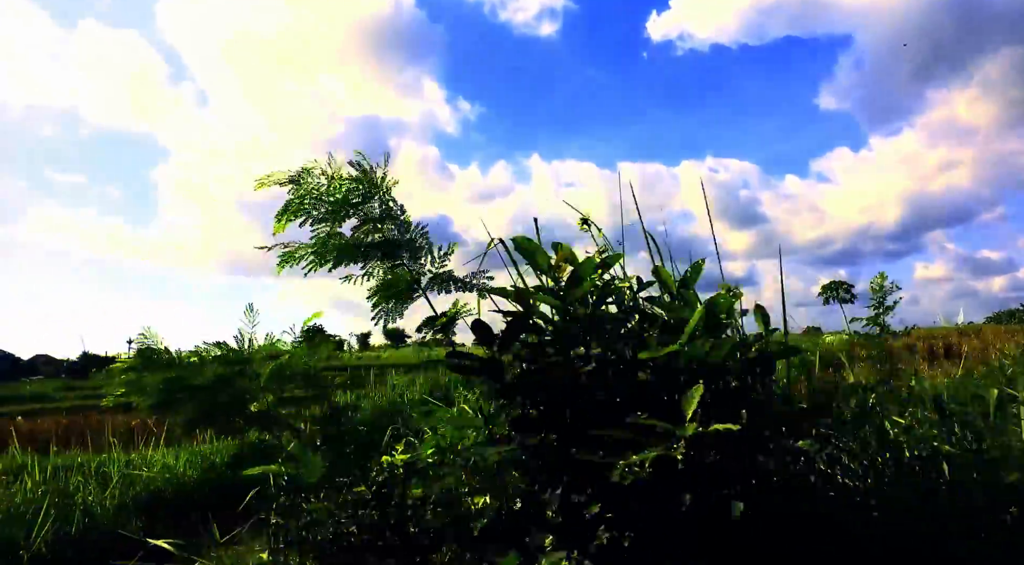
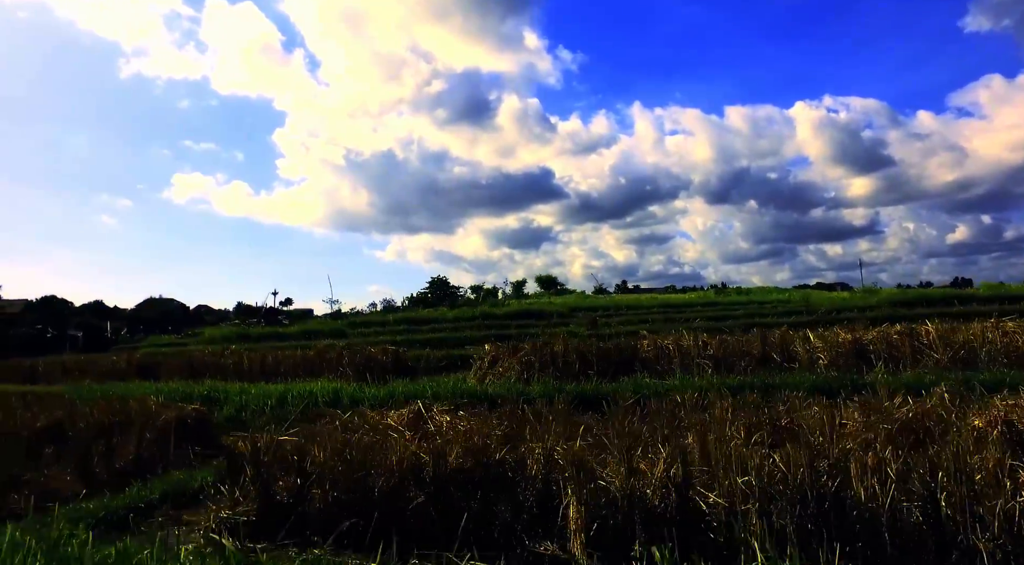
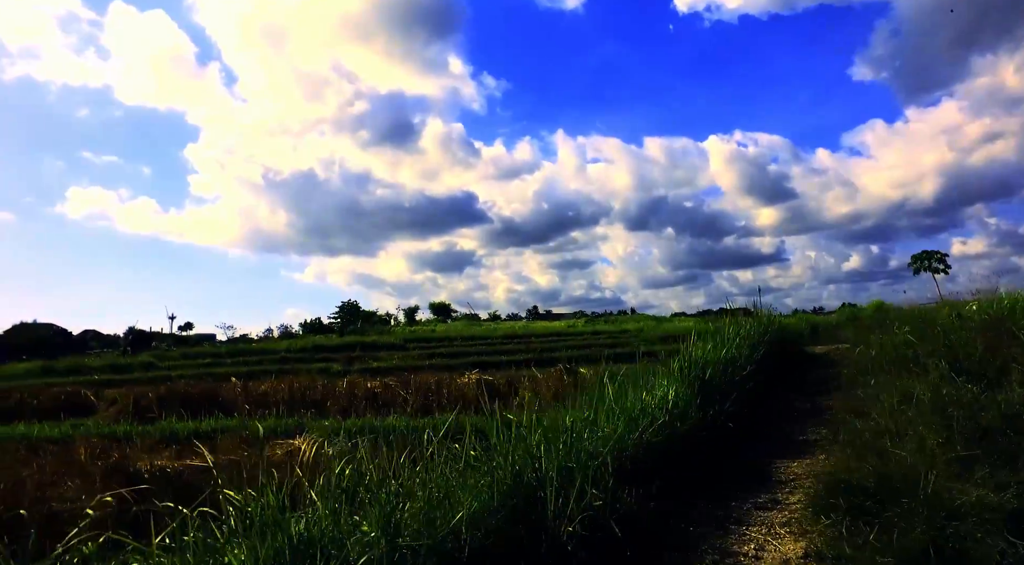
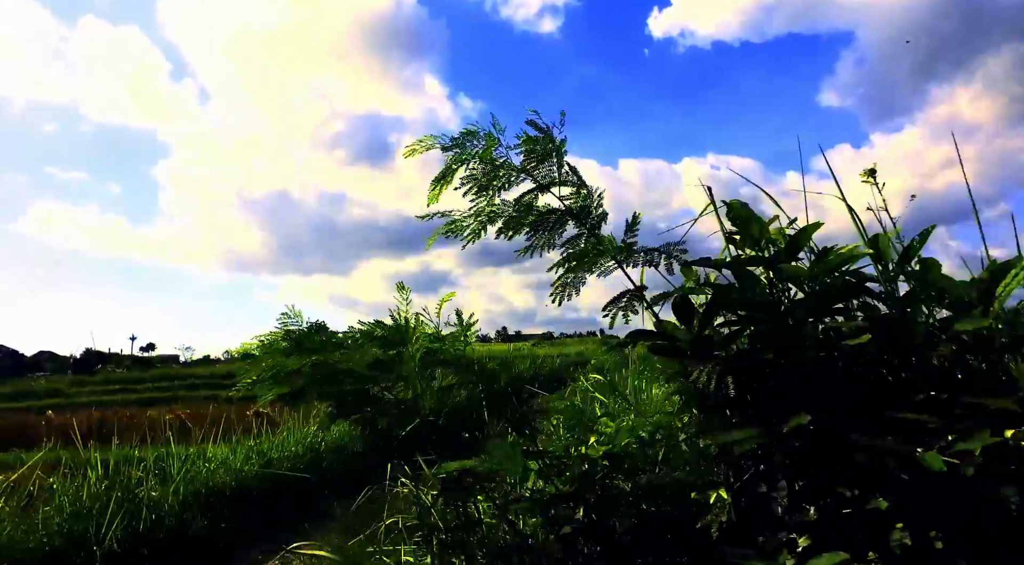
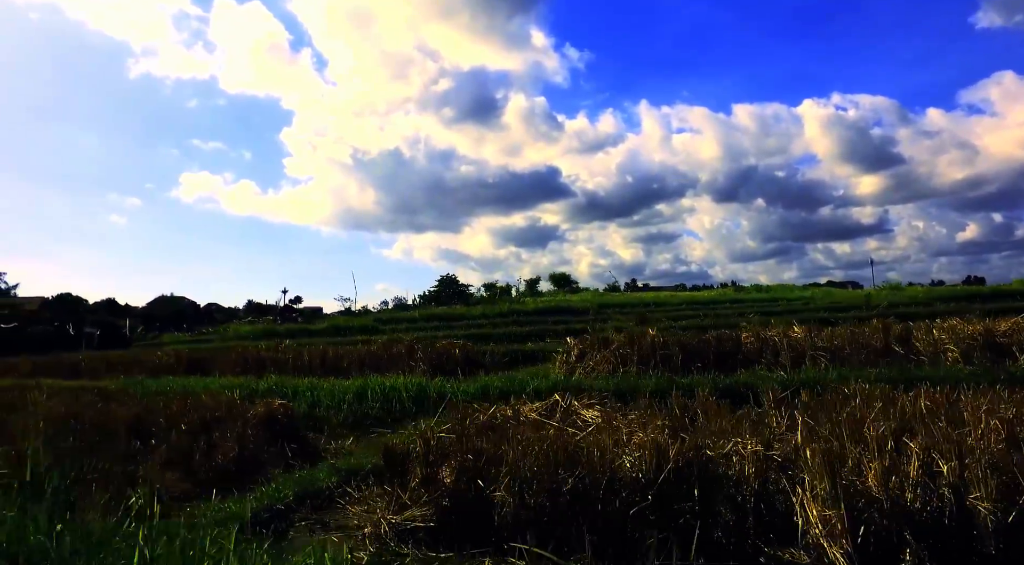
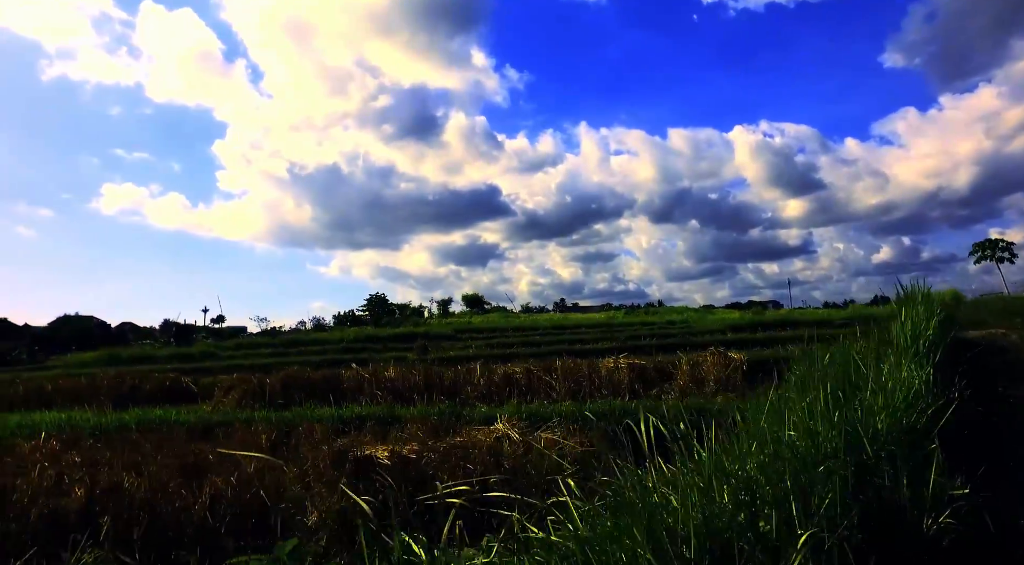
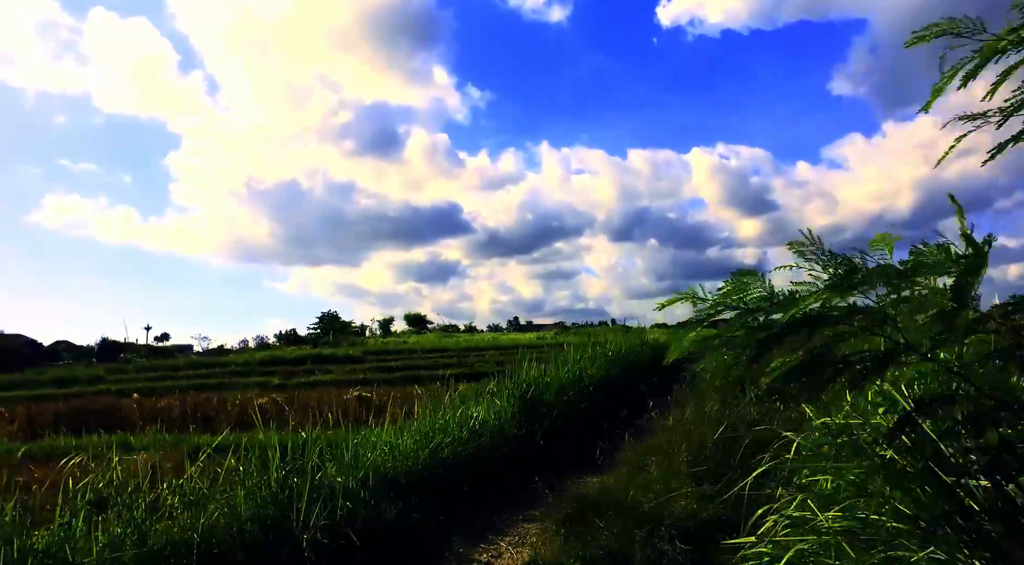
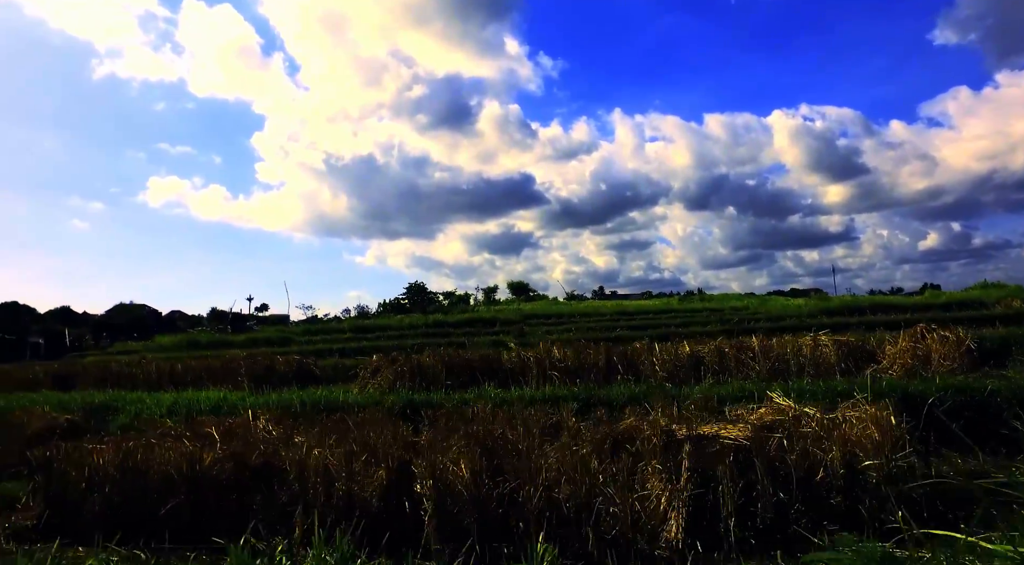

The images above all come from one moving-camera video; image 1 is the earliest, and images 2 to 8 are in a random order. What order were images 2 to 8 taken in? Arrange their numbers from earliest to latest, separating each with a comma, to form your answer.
4, 7, 3, 6, 8, 2, 5
